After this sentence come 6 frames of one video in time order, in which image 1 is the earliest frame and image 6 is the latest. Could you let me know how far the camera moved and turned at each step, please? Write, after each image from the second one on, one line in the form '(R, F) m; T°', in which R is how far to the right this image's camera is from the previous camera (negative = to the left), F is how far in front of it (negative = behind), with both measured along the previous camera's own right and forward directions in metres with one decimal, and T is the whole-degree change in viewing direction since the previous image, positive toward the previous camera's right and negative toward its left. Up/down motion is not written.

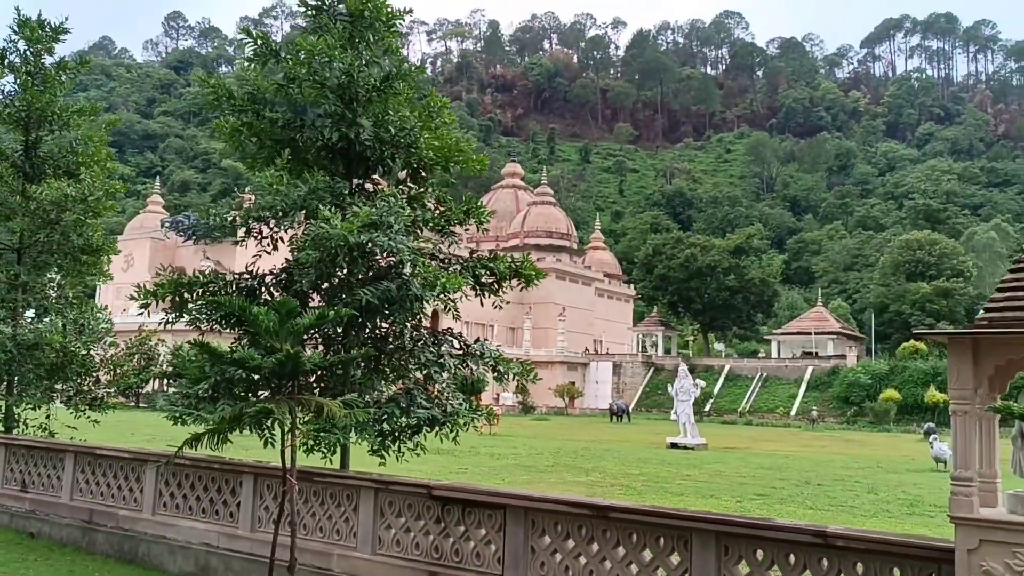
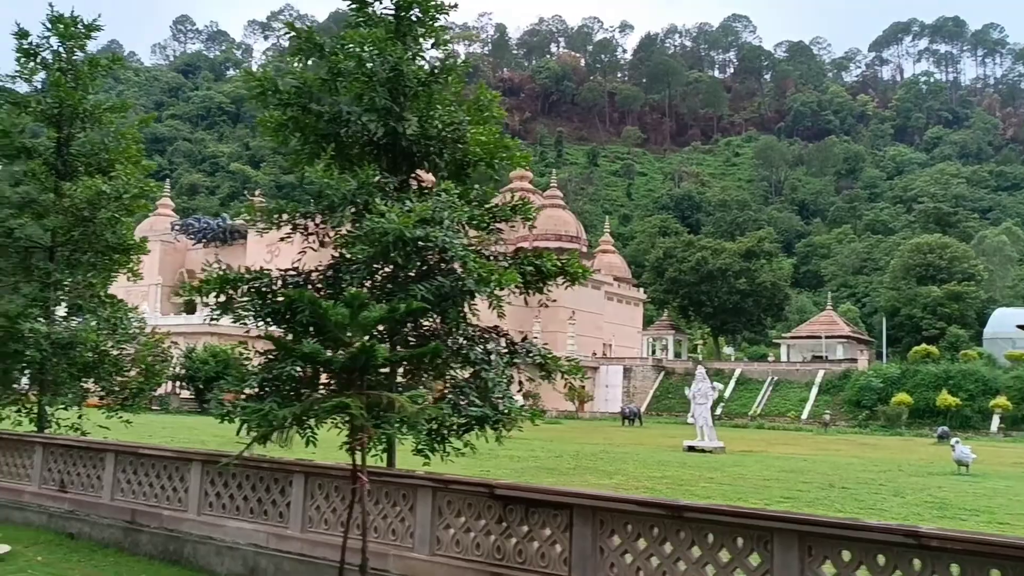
(-0.4, +0.2) m; 0°
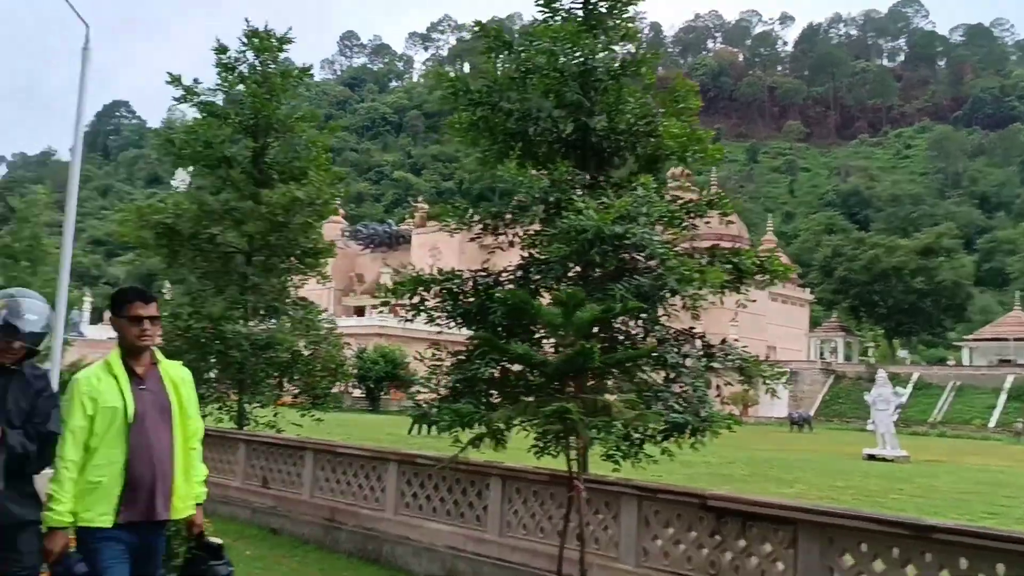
(-0.4, +0.3) m; -10°
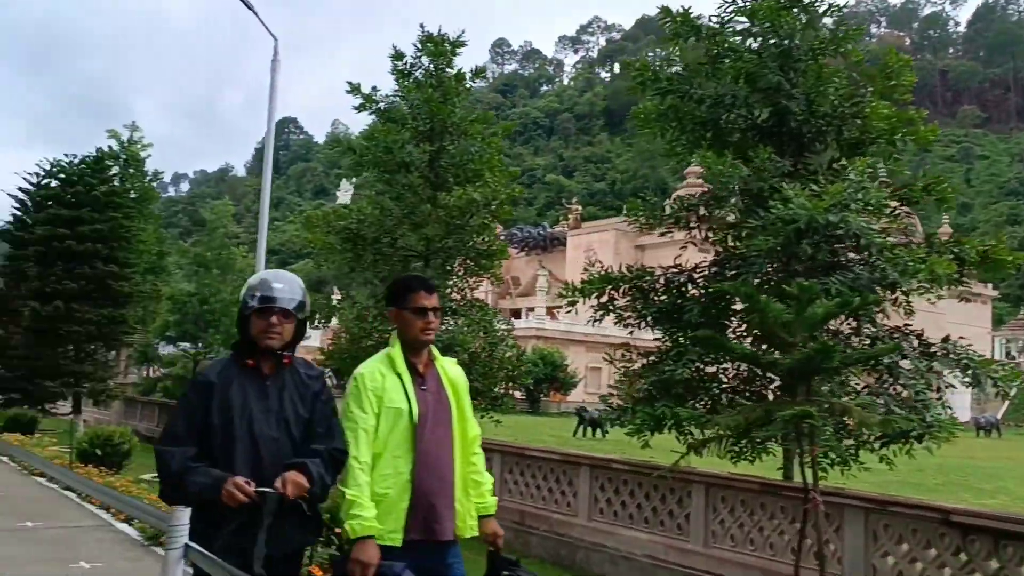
(-0.4, +0.3) m; -10°
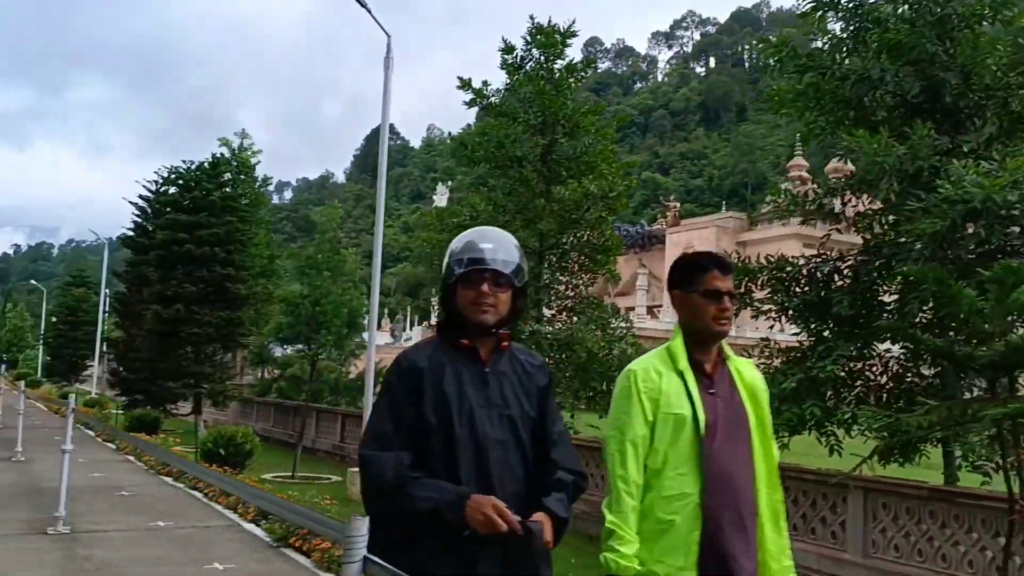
(-0.3, +0.4) m; -6°
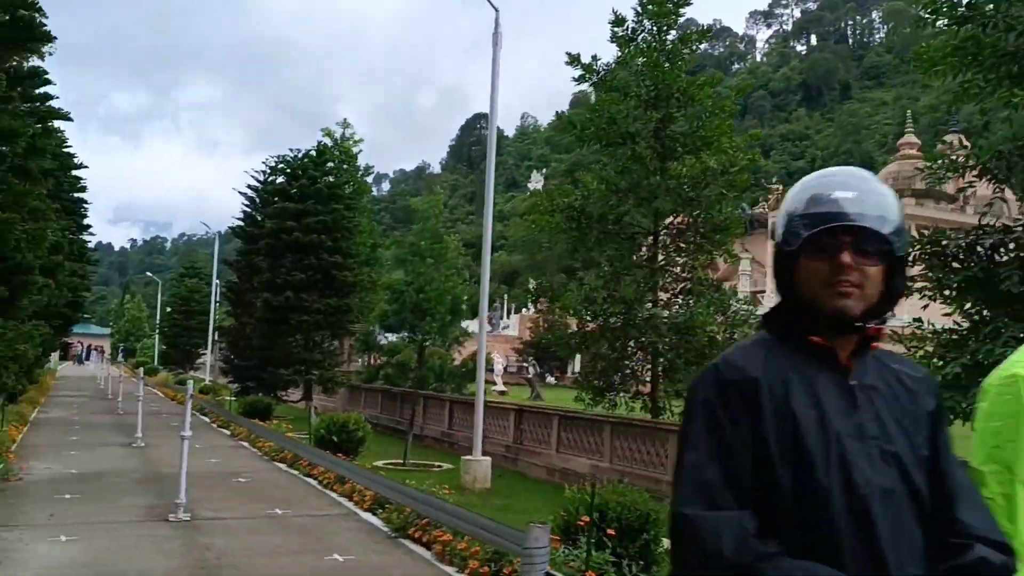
(-0.3, +0.5) m; -6°
